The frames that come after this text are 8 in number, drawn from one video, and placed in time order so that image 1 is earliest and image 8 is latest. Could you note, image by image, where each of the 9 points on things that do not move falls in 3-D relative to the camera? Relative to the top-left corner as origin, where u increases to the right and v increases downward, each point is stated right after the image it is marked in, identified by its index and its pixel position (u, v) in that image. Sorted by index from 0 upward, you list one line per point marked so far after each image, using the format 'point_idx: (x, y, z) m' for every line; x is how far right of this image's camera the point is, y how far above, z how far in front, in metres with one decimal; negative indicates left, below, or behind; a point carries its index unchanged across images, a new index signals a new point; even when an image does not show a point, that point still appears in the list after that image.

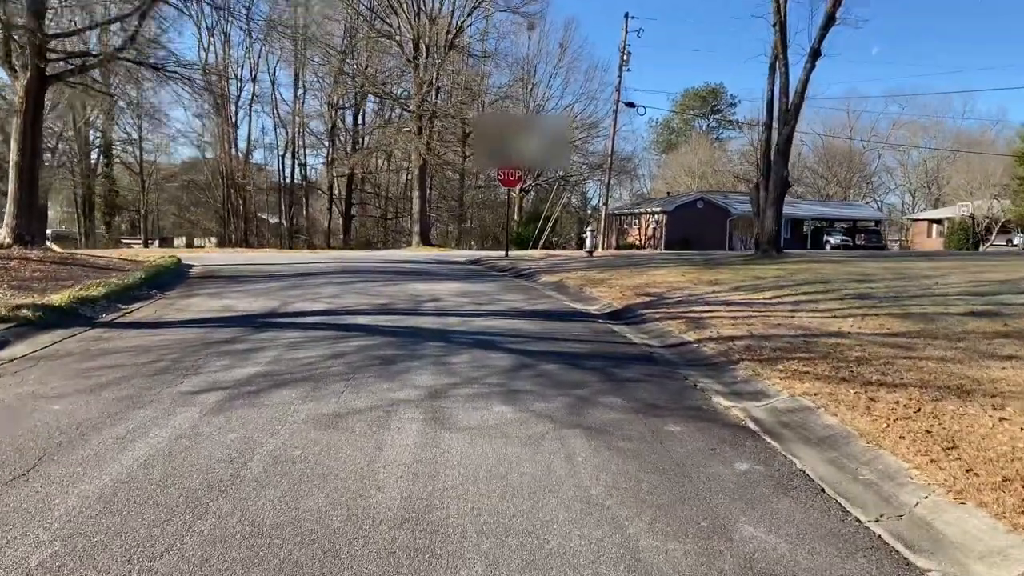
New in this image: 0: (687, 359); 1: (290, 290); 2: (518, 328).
0: (+1.6, -0.7, +7.6) m
1: (-3.5, 0.0, +12.9) m
2: (+0.1, -0.4, +9.3) m
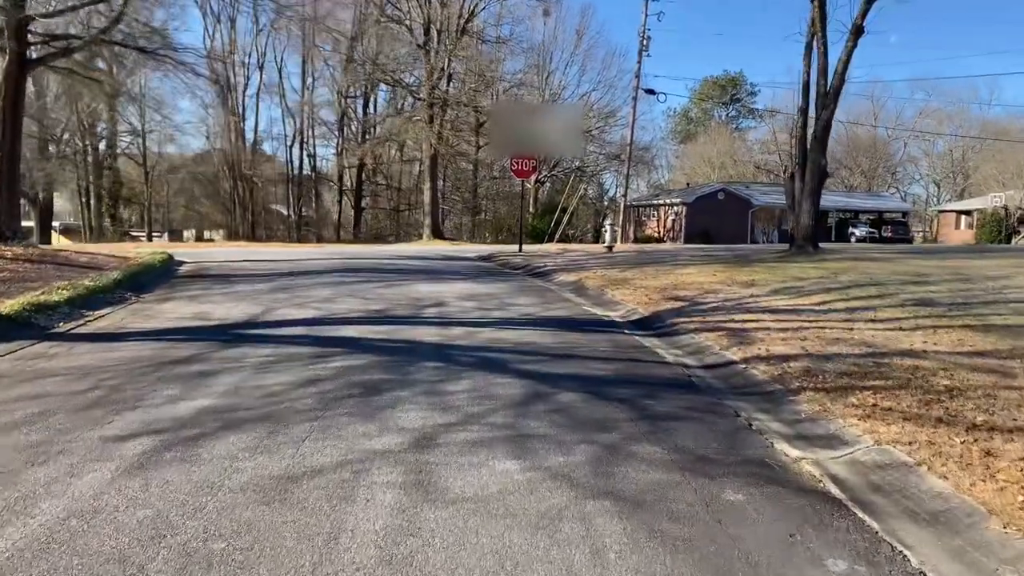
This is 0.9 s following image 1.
0: (+1.7, -0.8, +6.3) m
1: (-3.3, -0.1, +11.7) m
2: (+0.2, -0.5, +8.0) m
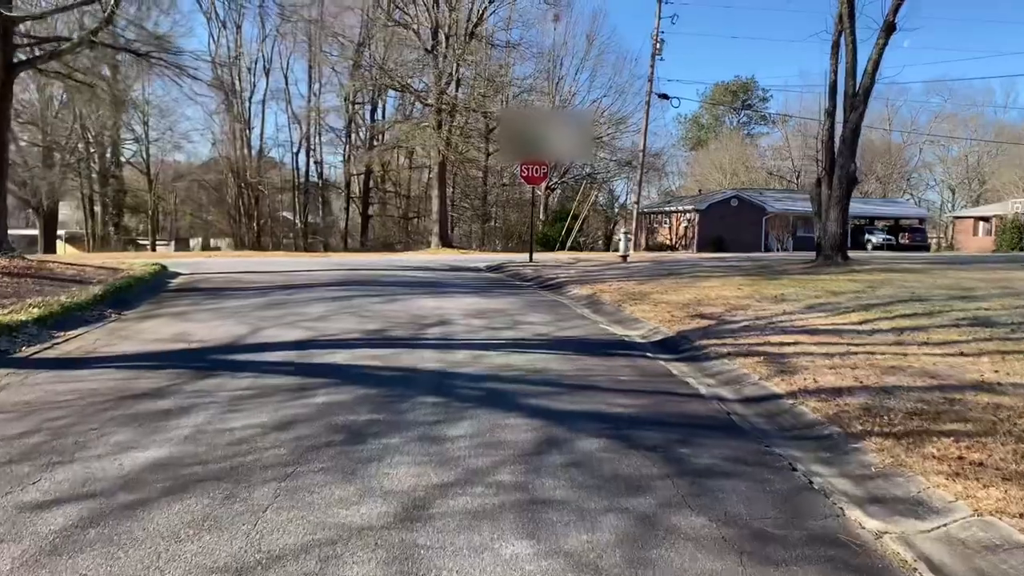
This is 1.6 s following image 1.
0: (+1.8, -0.9, +5.4) m
1: (-3.2, -0.3, +10.8) m
2: (+0.3, -0.7, +7.1) m
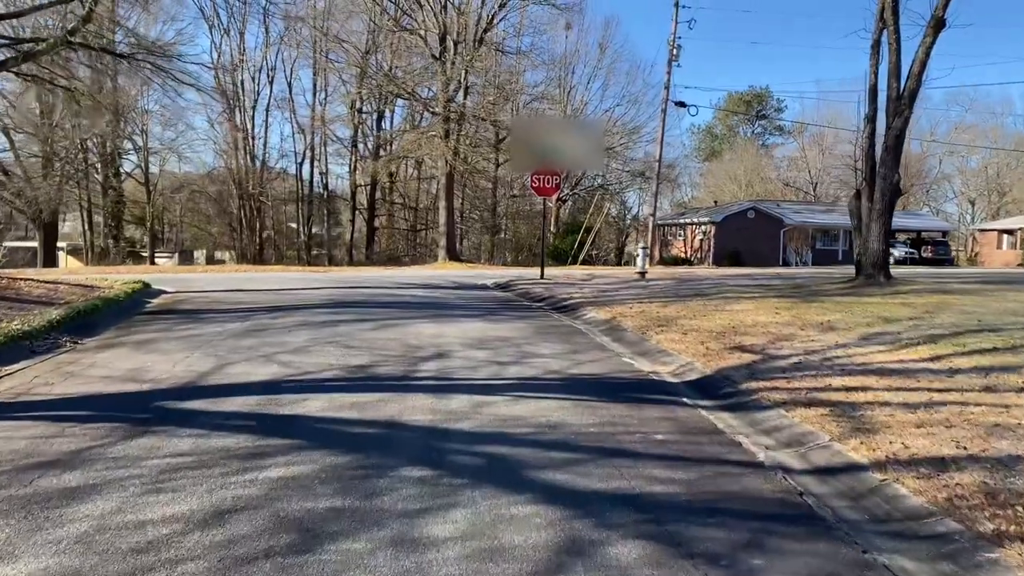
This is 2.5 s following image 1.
0: (+1.8, -1.1, +4.0) m
1: (-3.1, -0.6, +9.6) m
2: (+0.3, -0.9, +5.8) m
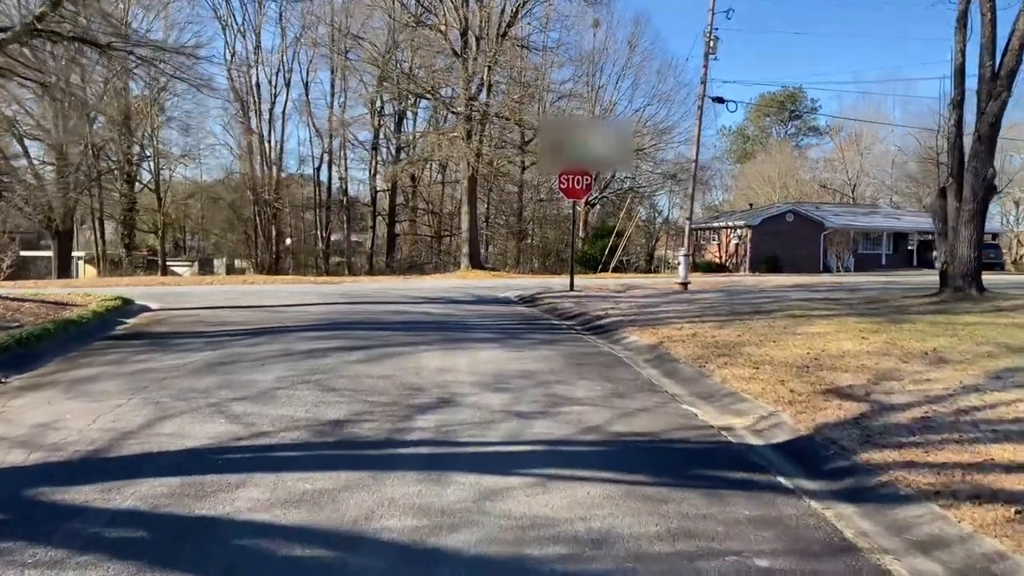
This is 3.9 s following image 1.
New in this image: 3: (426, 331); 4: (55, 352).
0: (+1.8, -1.3, +2.0) m
1: (-2.8, -0.8, +7.7) m
2: (+0.4, -1.1, +3.8) m
3: (-1.1, -0.6, +10.4) m
4: (-5.1, -0.7, +9.4) m
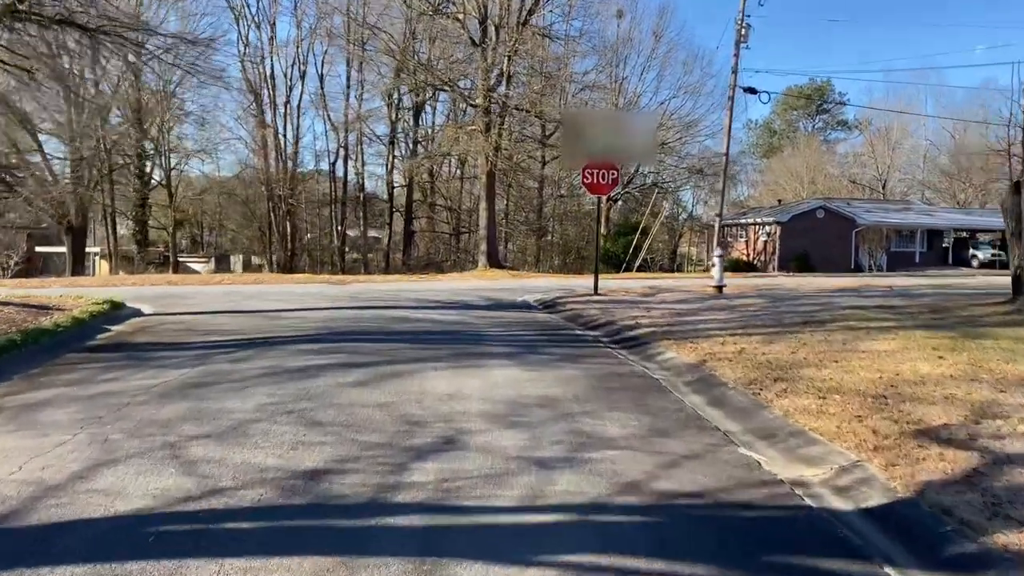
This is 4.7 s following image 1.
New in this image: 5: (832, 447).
0: (+1.9, -1.5, +0.8) m
1: (-2.7, -0.9, +6.6) m
2: (+0.5, -1.3, +2.6) m
3: (-0.9, -0.6, +9.2) m
4: (-4.9, -0.8, +8.3) m
5: (+2.0, -1.0, +5.2) m
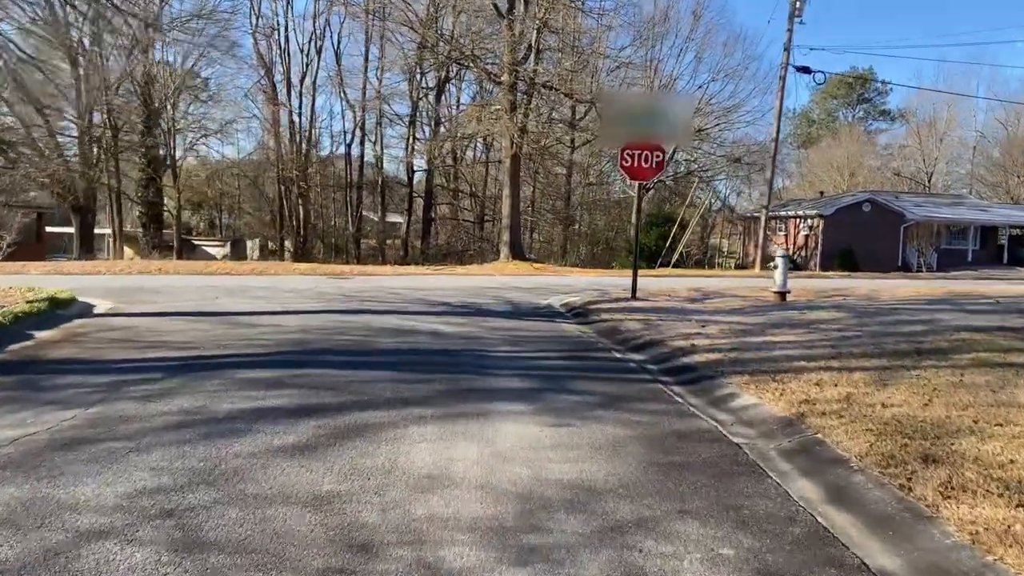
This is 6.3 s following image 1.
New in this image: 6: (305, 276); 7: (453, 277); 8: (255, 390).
0: (+1.7, -1.7, -1.6) m
1: (-2.6, -1.0, +4.4) m
2: (+0.4, -1.5, +0.3) m
3: (-0.7, -0.7, +6.9) m
4: (-4.8, -0.8, +6.1) m
5: (+2.0, -1.2, +2.8) m
6: (-5.0, +0.3, +20.0) m
7: (-1.4, +0.3, +19.5) m
8: (-2.0, -0.8, +6.3) m
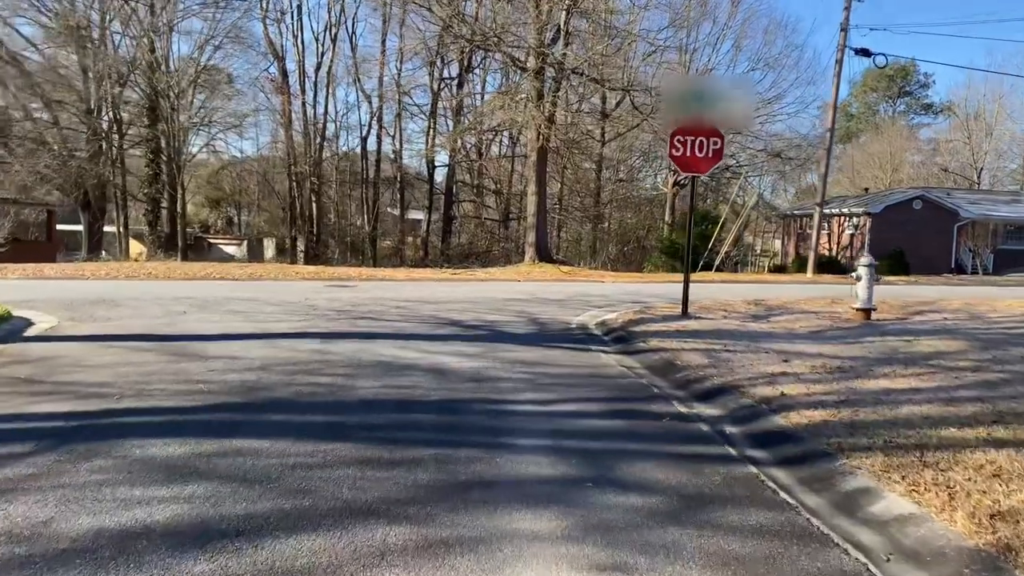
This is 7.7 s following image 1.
0: (+1.6, -2.0, -3.8) m
1: (-2.5, -1.2, +2.3) m
2: (+0.3, -1.7, -1.9) m
3: (-0.6, -0.9, +4.7) m
4: (-4.7, -1.0, +4.1) m
5: (+2.0, -1.5, +0.6) m
6: (-4.4, +0.2, +17.9) m
7: (-0.9, +0.1, +17.3) m
8: (-1.8, -1.0, +4.2) m
